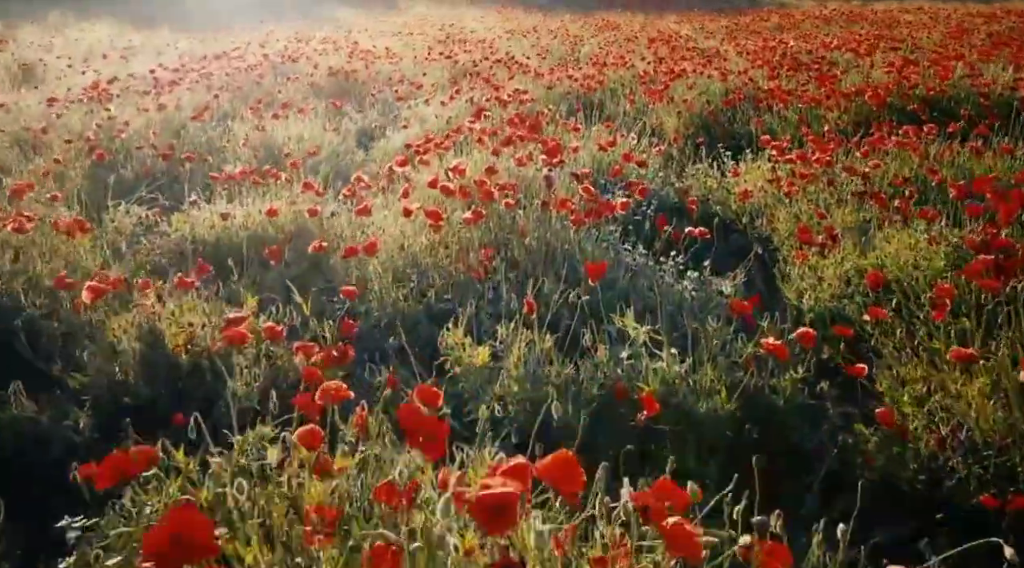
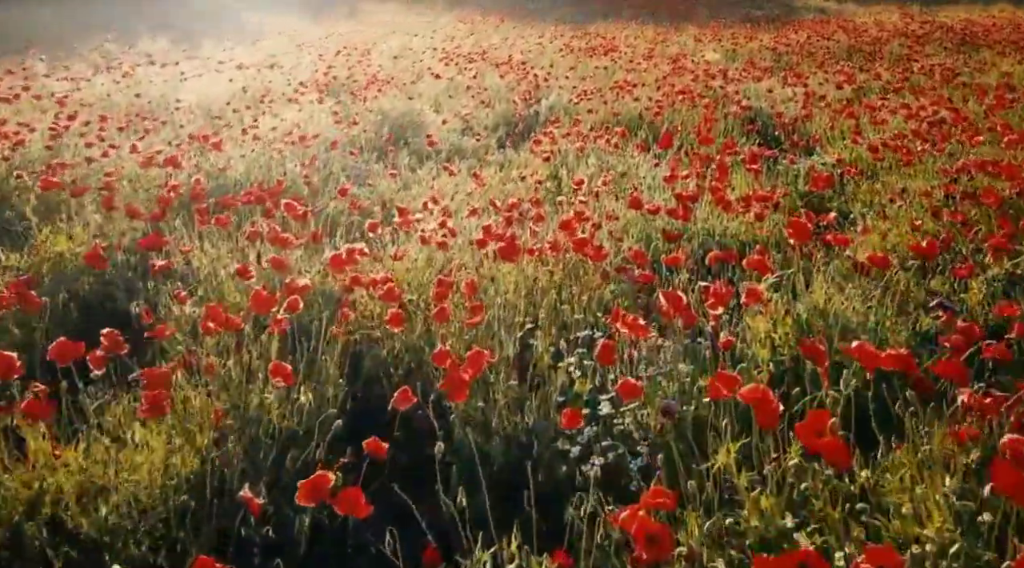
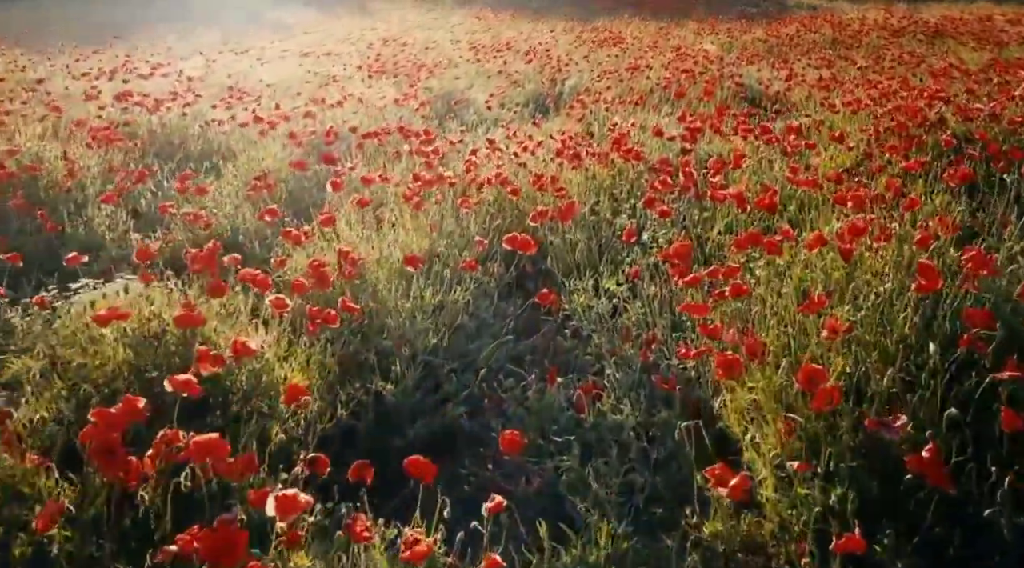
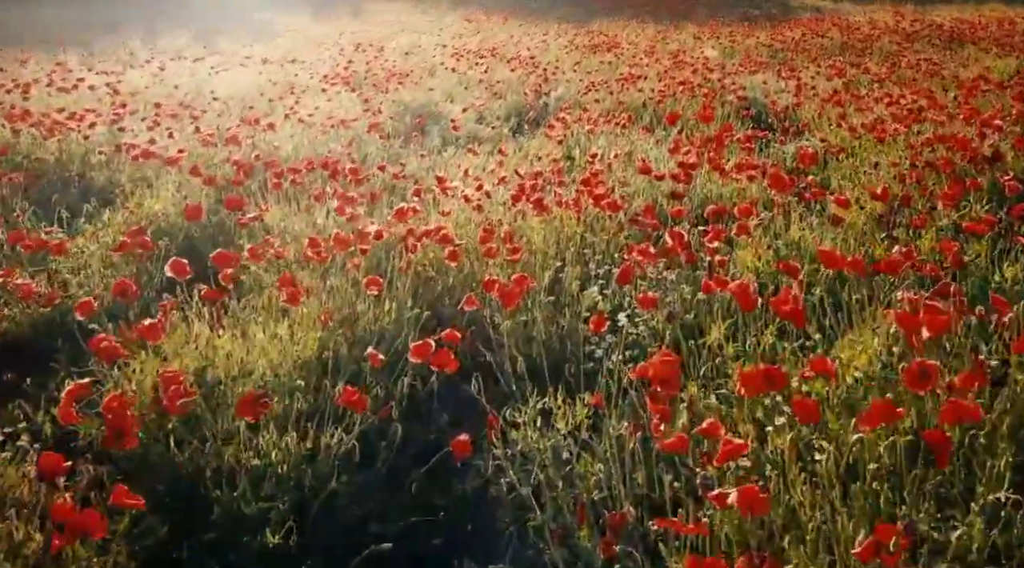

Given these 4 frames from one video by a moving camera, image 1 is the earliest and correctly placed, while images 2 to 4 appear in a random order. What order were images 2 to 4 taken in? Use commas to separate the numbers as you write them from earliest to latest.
3, 4, 2
